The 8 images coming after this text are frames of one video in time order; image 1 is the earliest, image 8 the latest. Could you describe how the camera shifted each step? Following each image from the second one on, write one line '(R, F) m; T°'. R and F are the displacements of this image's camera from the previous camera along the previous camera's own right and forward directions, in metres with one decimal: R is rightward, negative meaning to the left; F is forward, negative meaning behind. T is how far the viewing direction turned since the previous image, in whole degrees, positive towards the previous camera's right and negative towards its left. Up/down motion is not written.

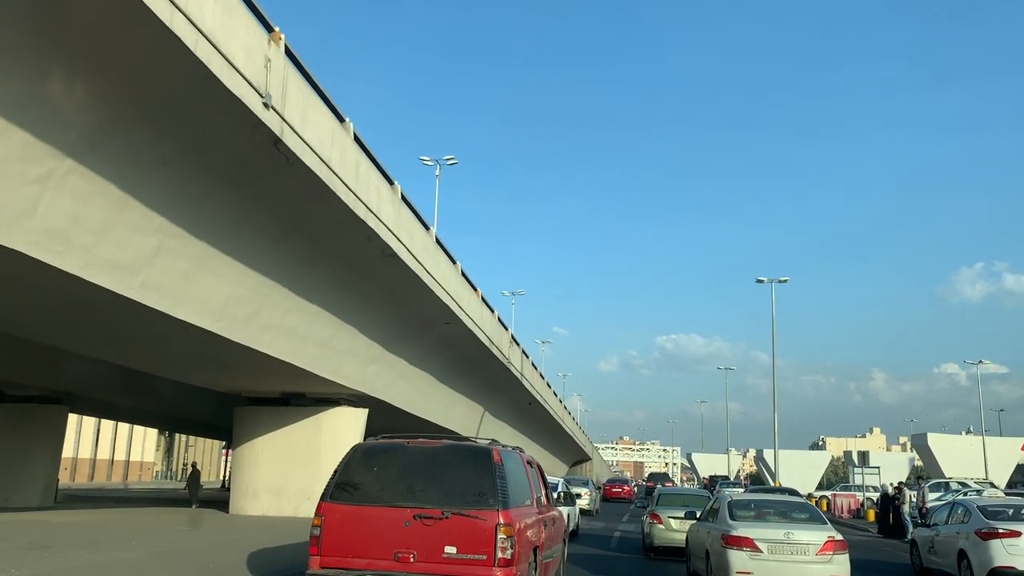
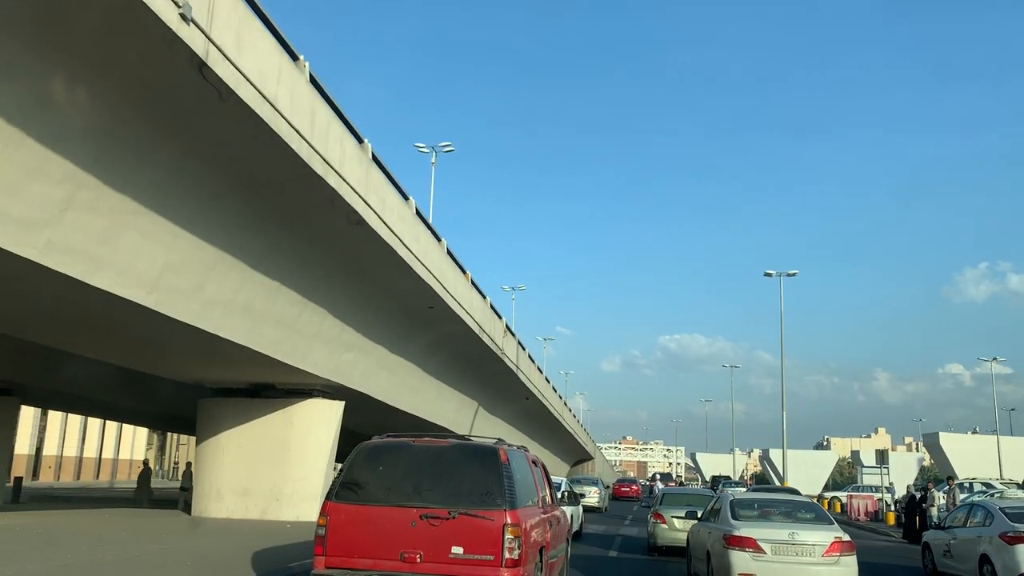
(0.0, +0.1) m; 0°
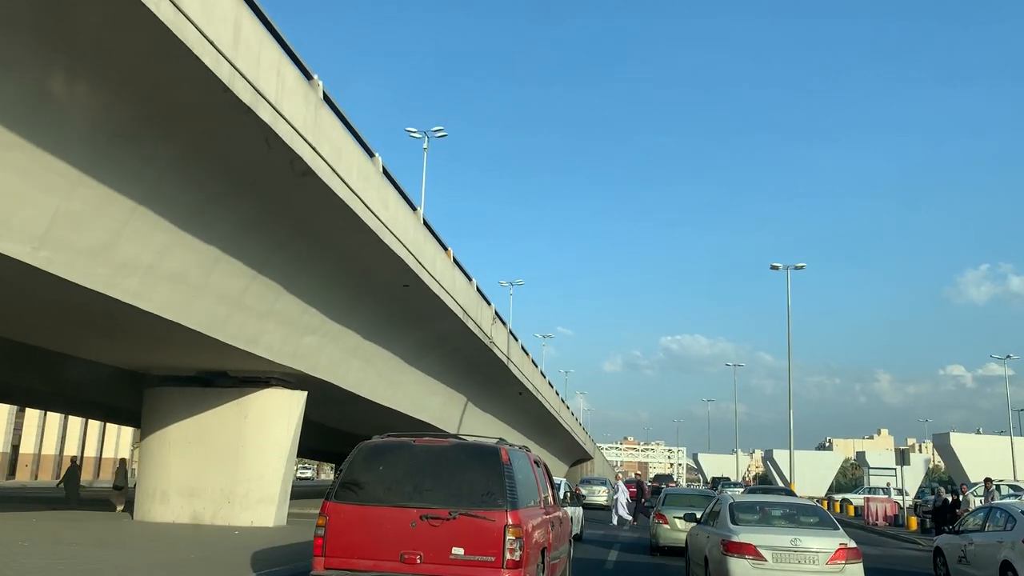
(0.0, +0.1) m; 0°
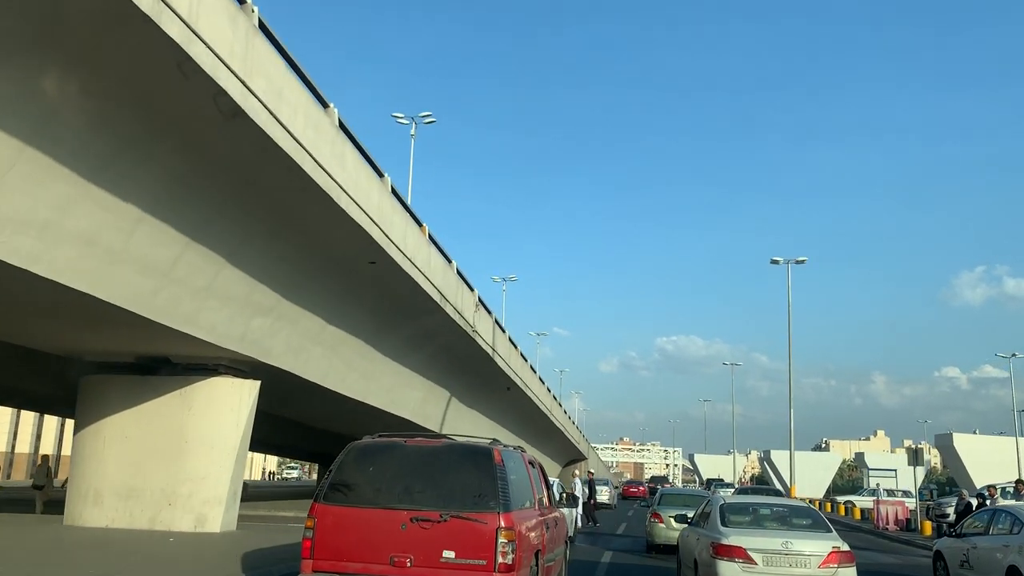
(0.0, +0.2) m; 0°
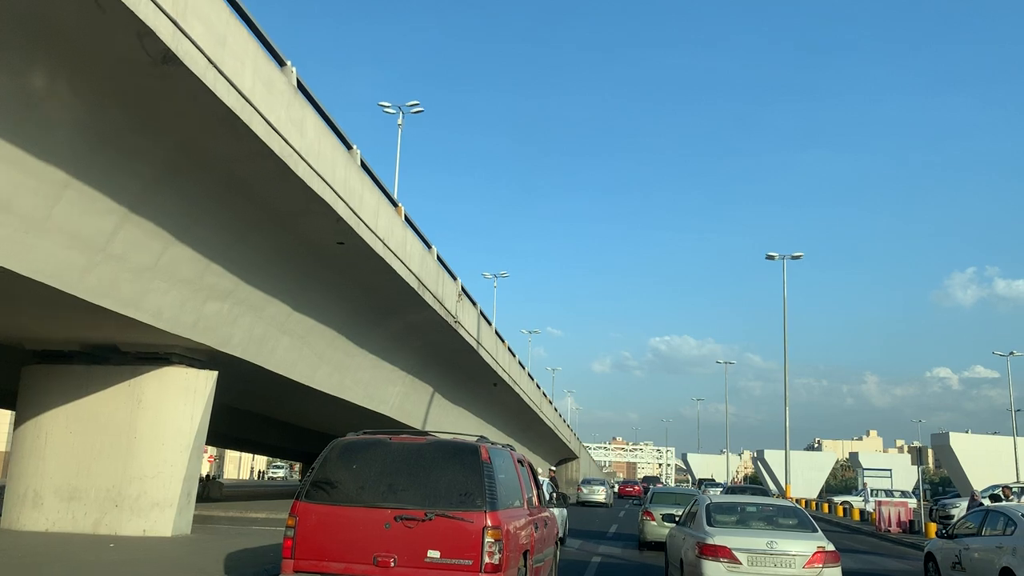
(0.0, +0.2) m; 0°
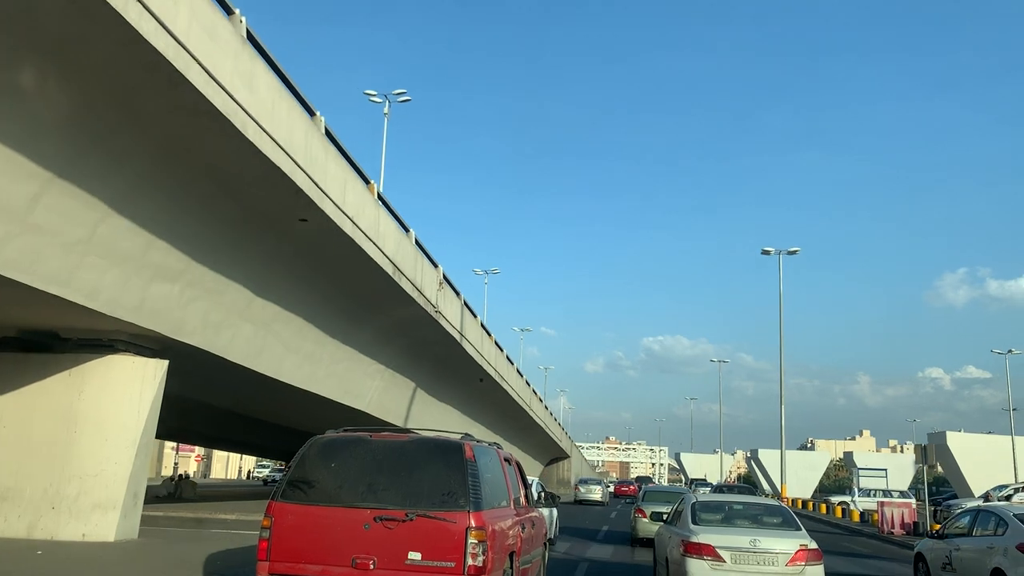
(+0.1, +0.3) m; 0°
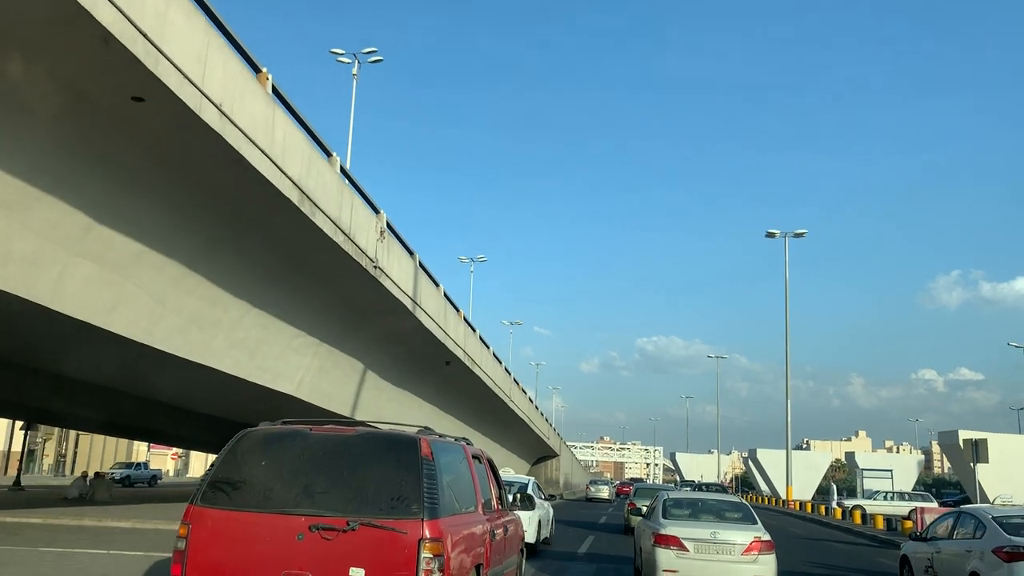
(+0.2, +1.0) m; 0°
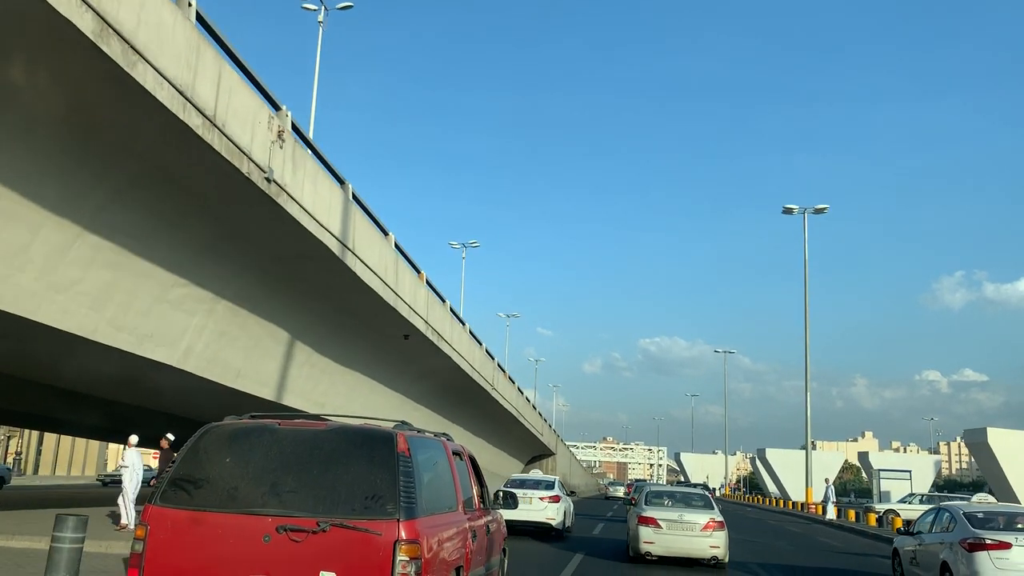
(+0.1, +0.4) m; 0°
